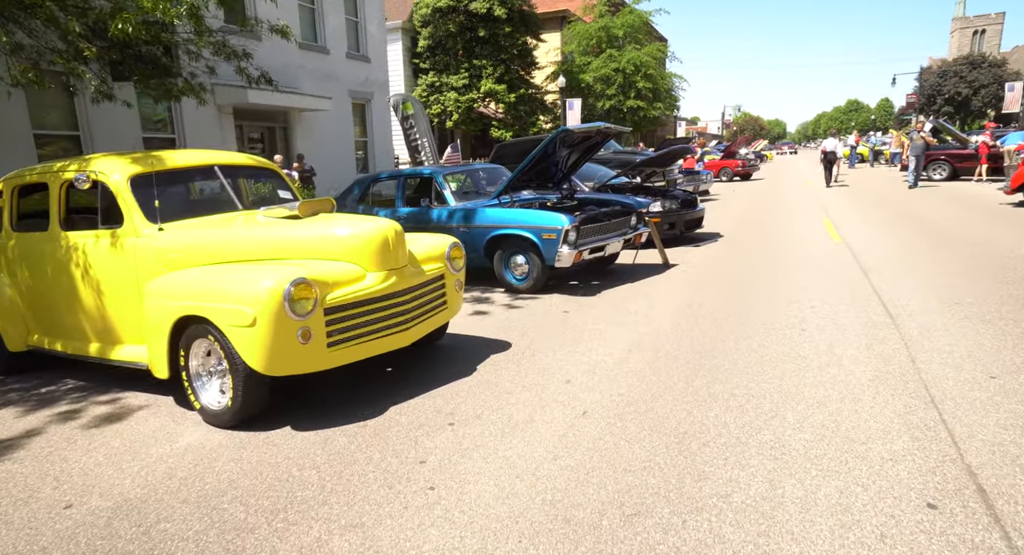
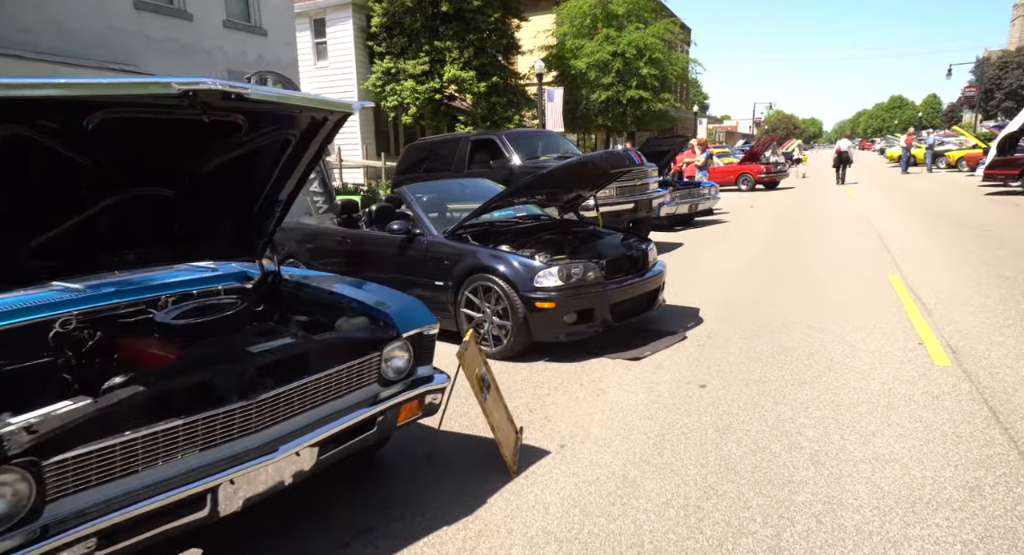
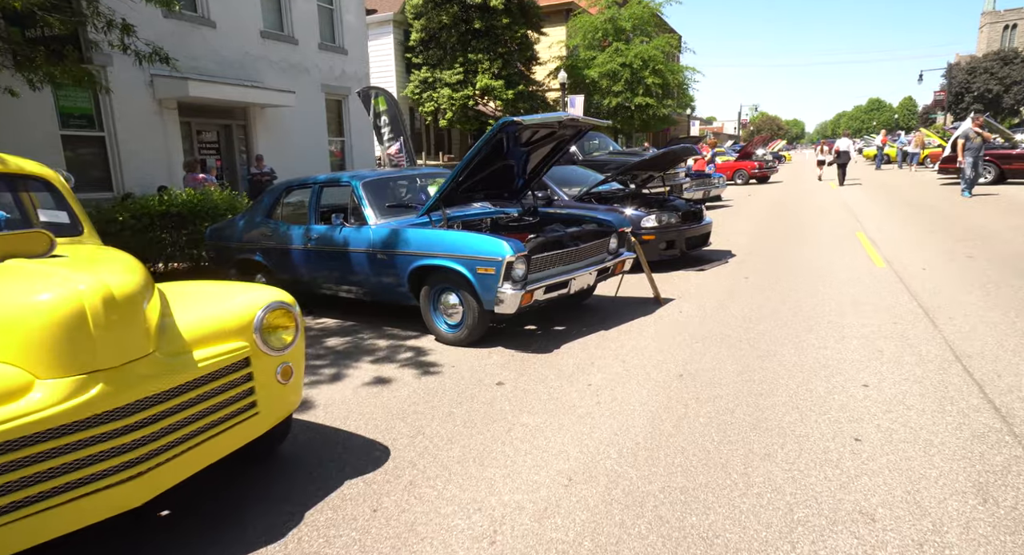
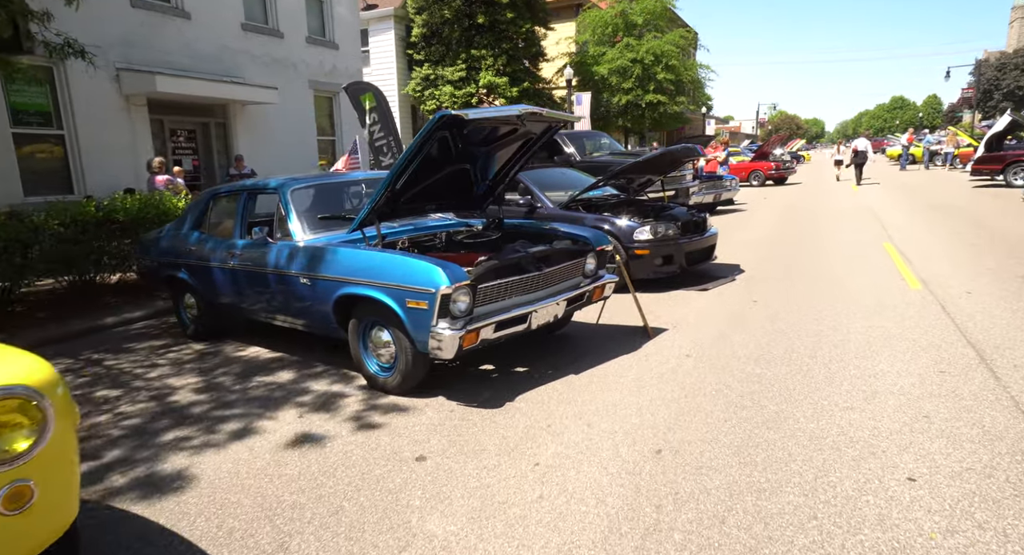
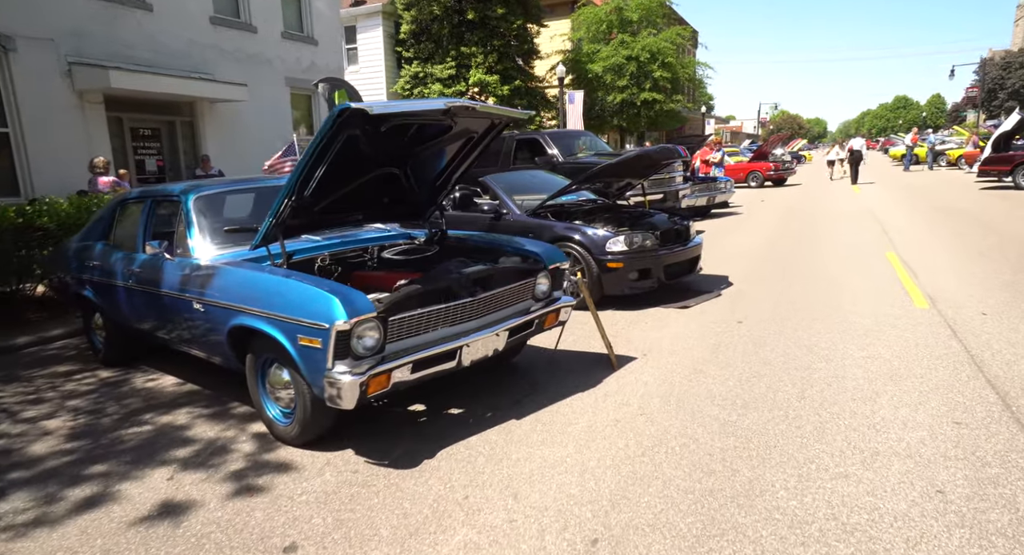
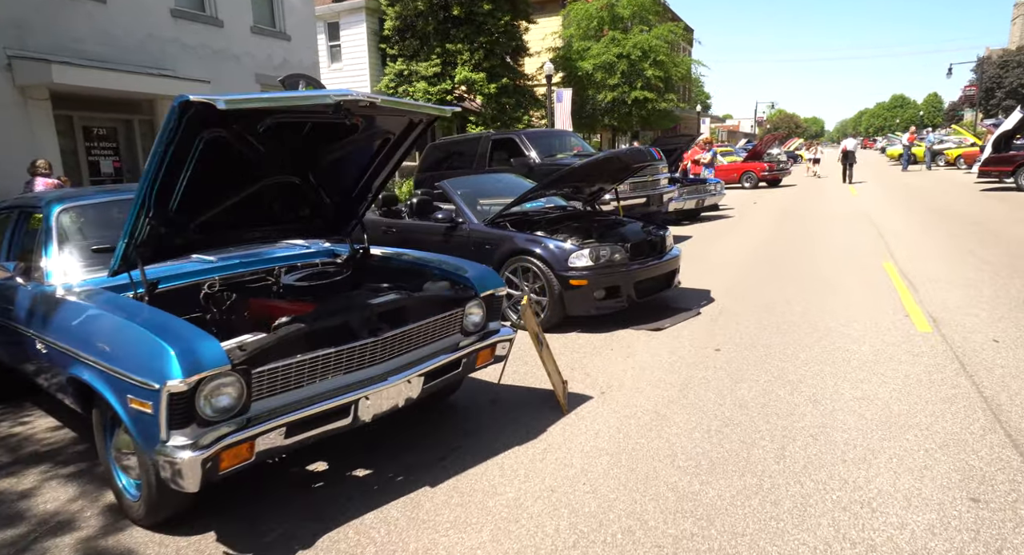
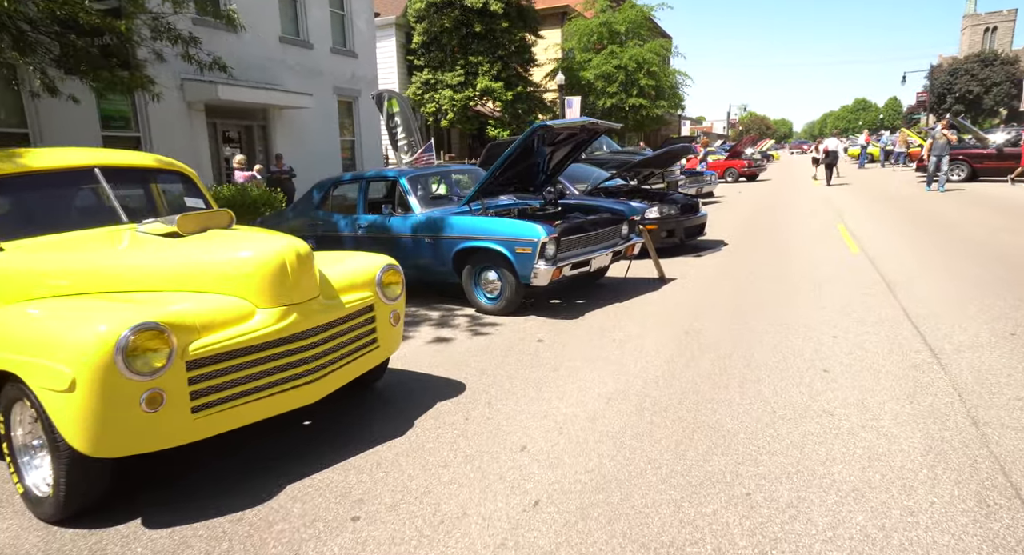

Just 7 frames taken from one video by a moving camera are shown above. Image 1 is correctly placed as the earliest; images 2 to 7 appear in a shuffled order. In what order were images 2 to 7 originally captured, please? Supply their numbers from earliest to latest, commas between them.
7, 3, 4, 5, 6, 2
